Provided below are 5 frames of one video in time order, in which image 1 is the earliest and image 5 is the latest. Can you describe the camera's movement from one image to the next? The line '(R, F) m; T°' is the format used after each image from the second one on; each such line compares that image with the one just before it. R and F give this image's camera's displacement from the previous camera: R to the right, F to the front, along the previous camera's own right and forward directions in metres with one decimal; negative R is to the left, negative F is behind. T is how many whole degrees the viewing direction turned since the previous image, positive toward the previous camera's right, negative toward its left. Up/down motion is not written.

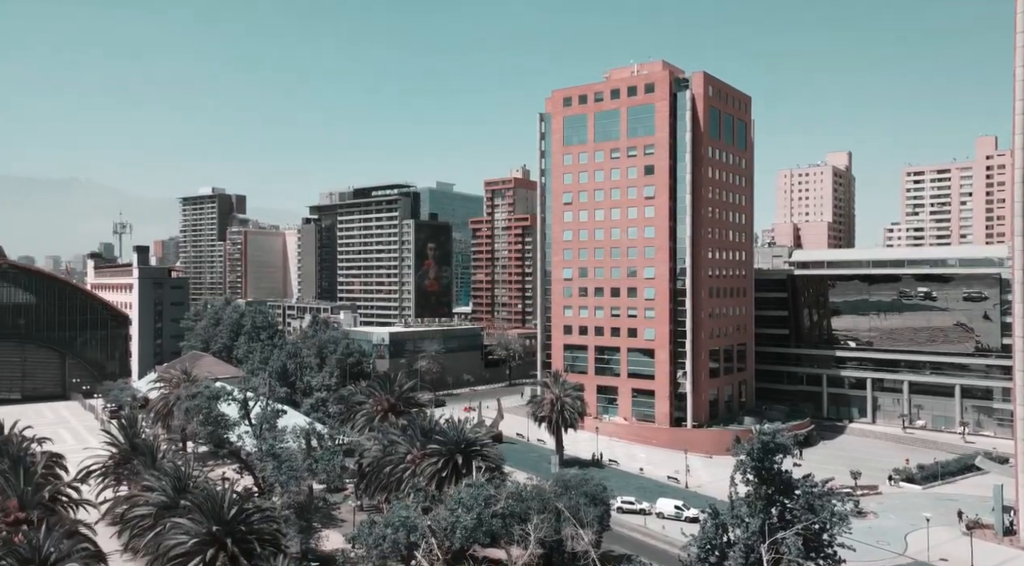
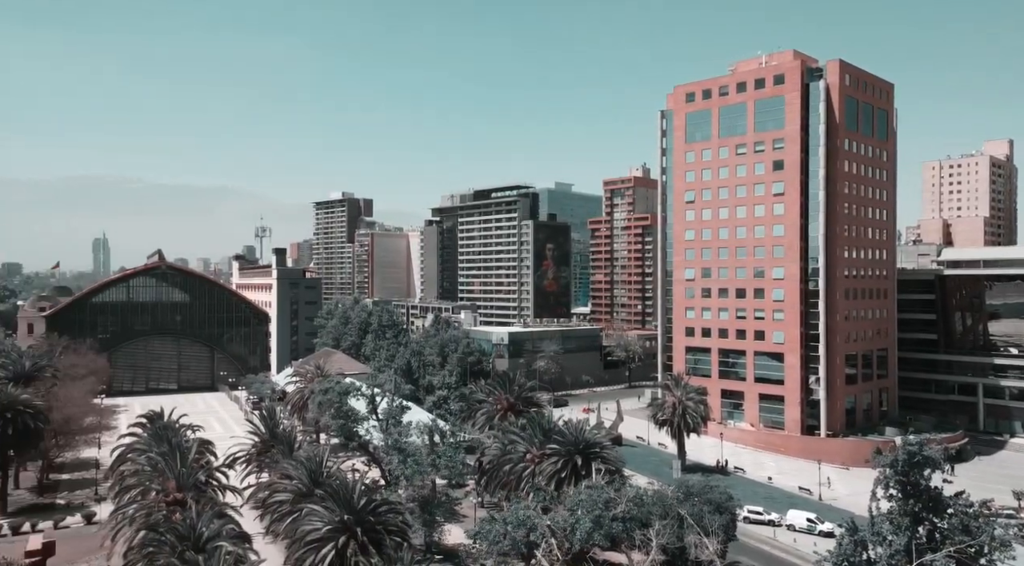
(0.0, +0.1) m; -9°
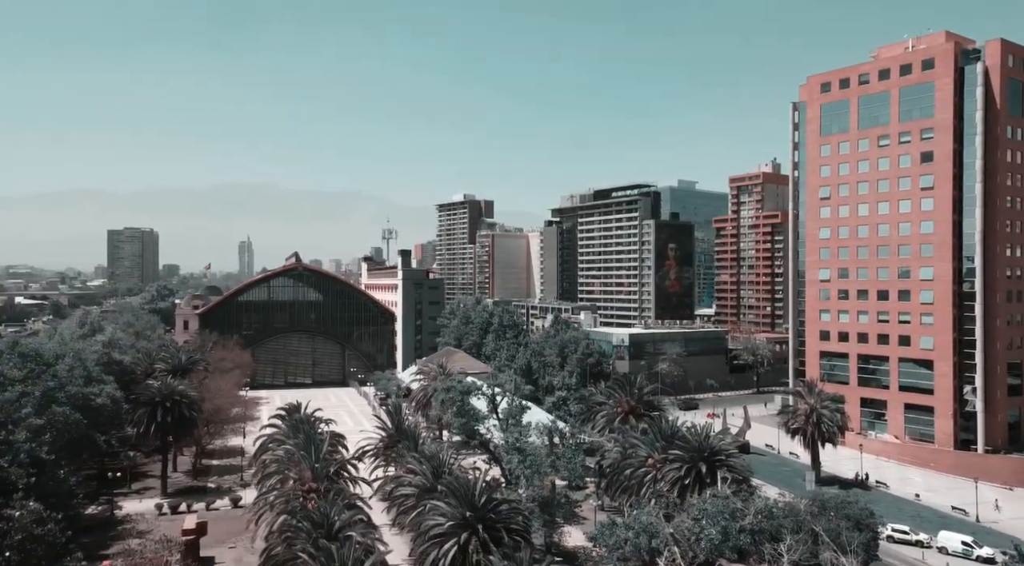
(0.0, +0.2) m; -9°
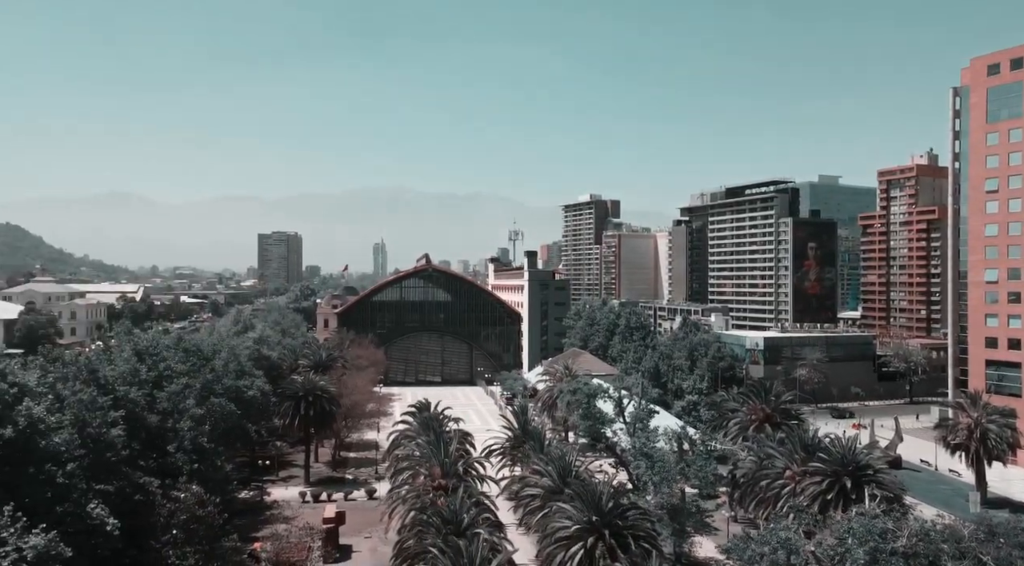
(-0.1, +0.4) m; -9°
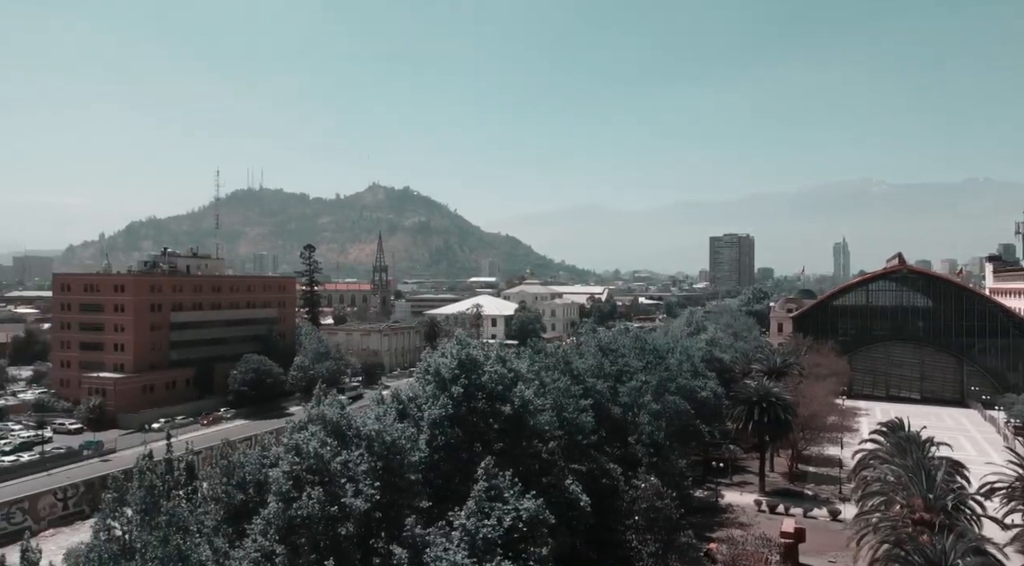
(-1.8, +2.7) m; -31°
